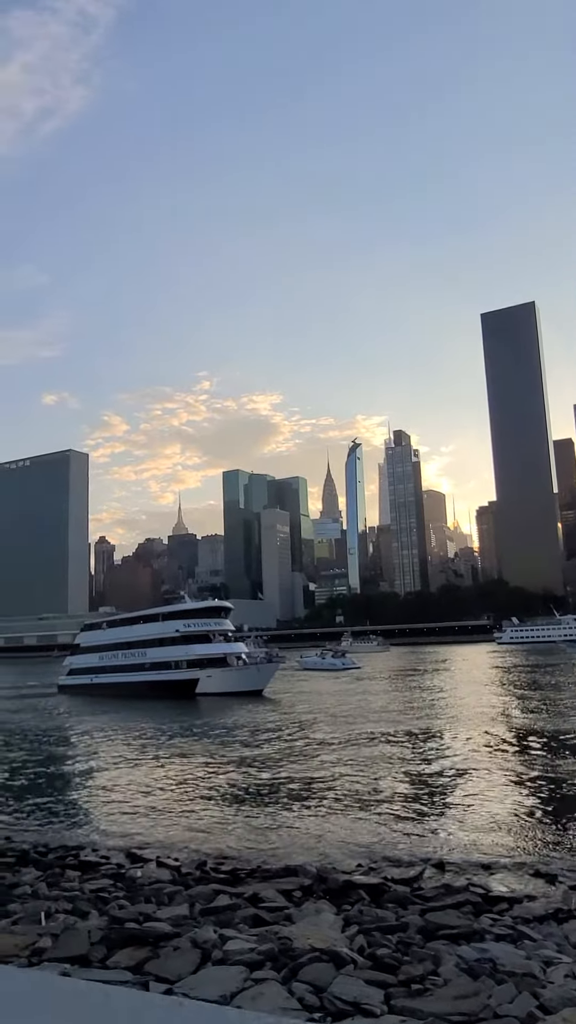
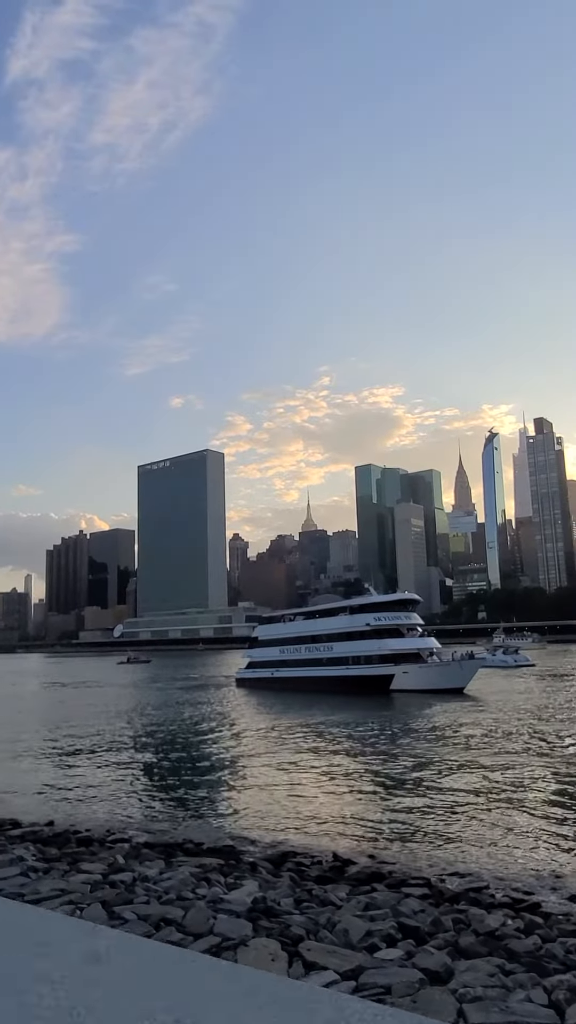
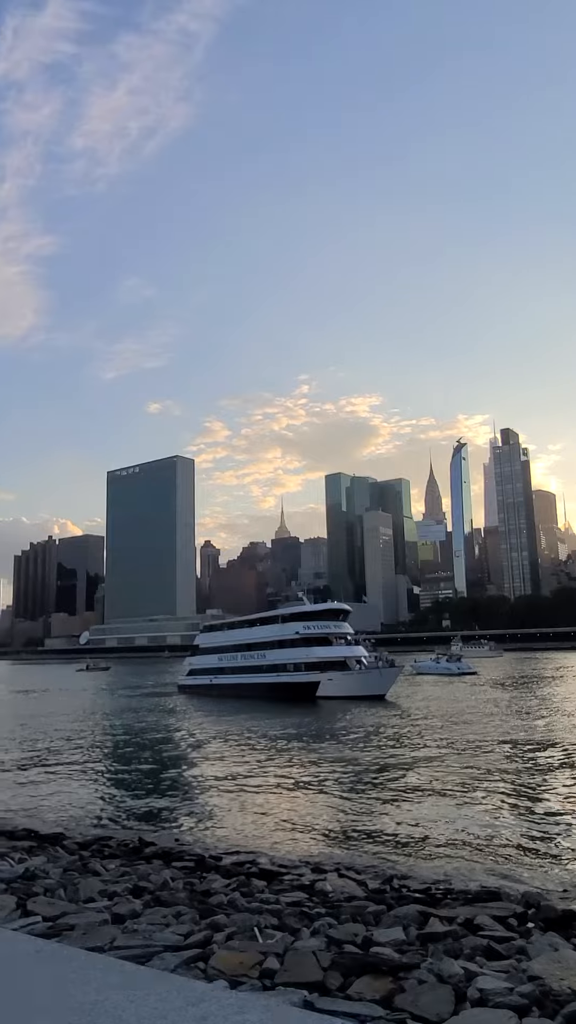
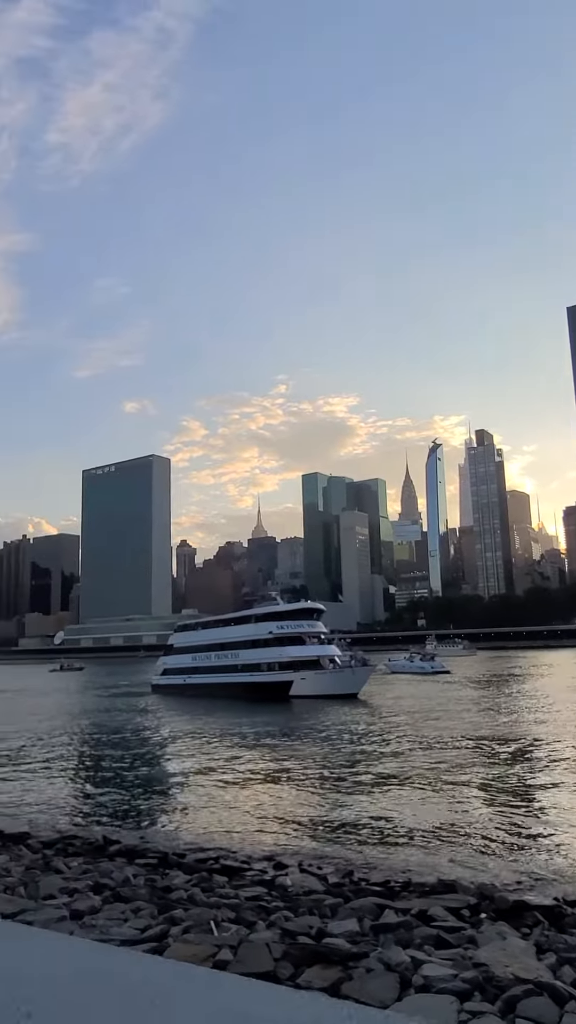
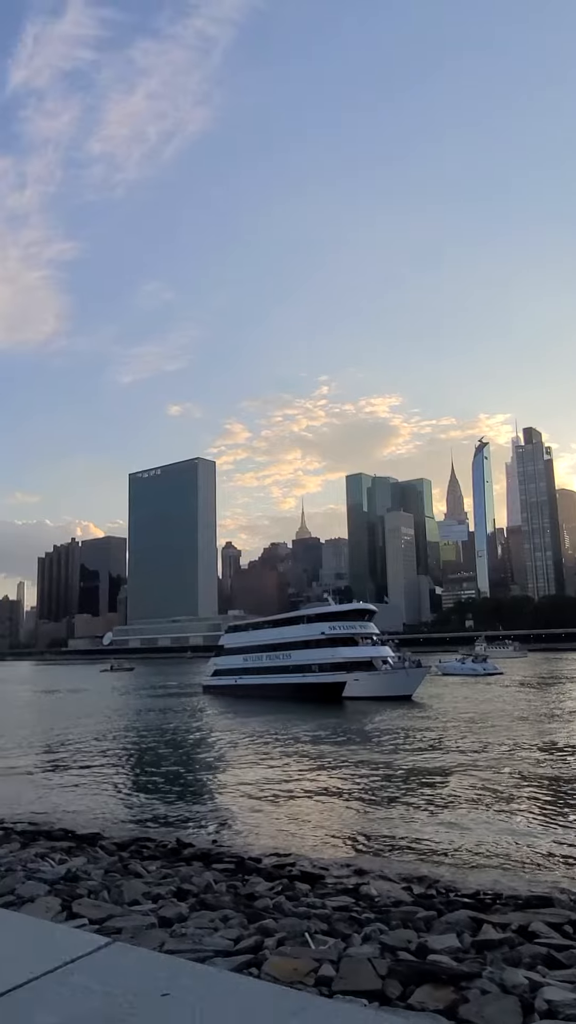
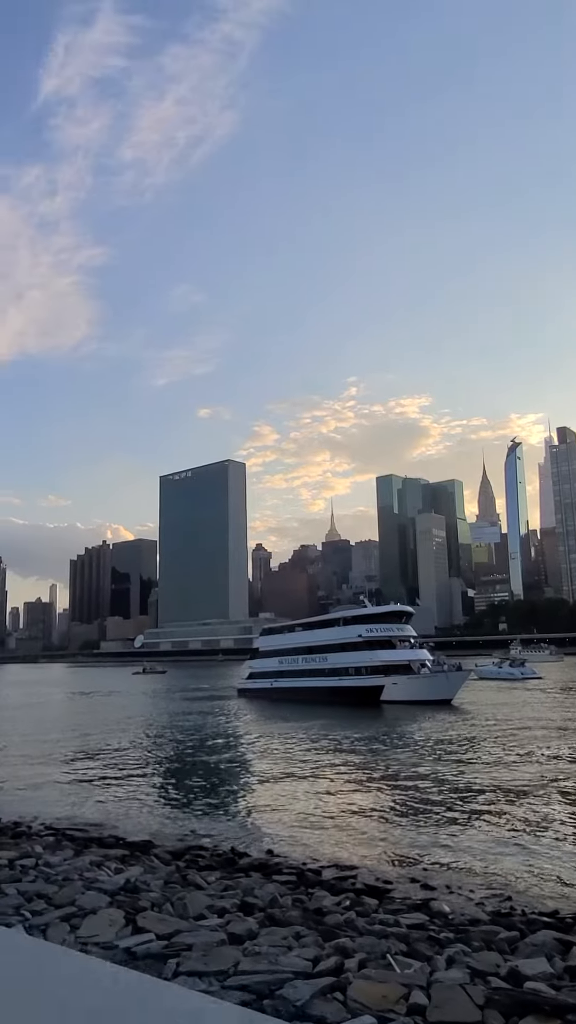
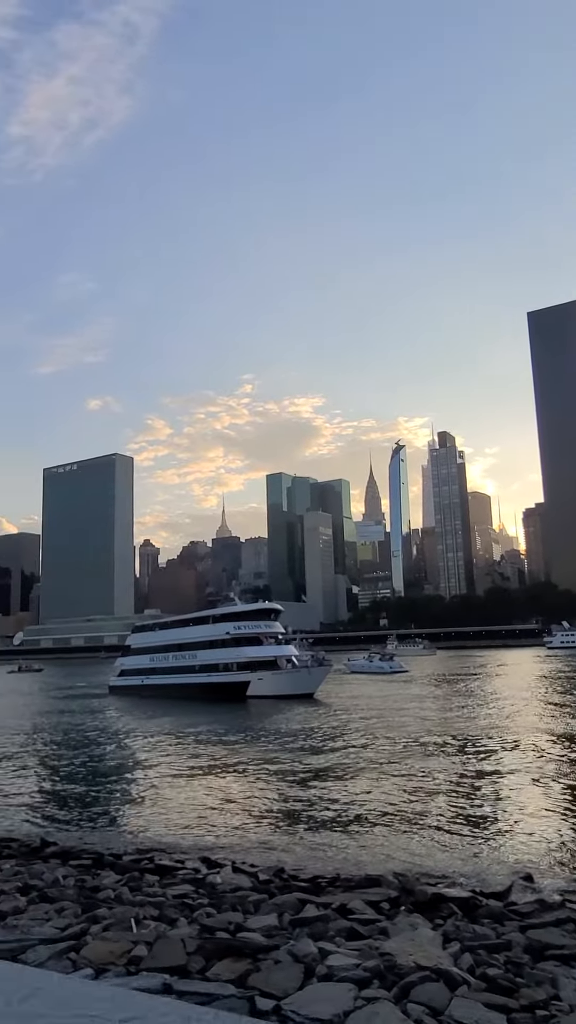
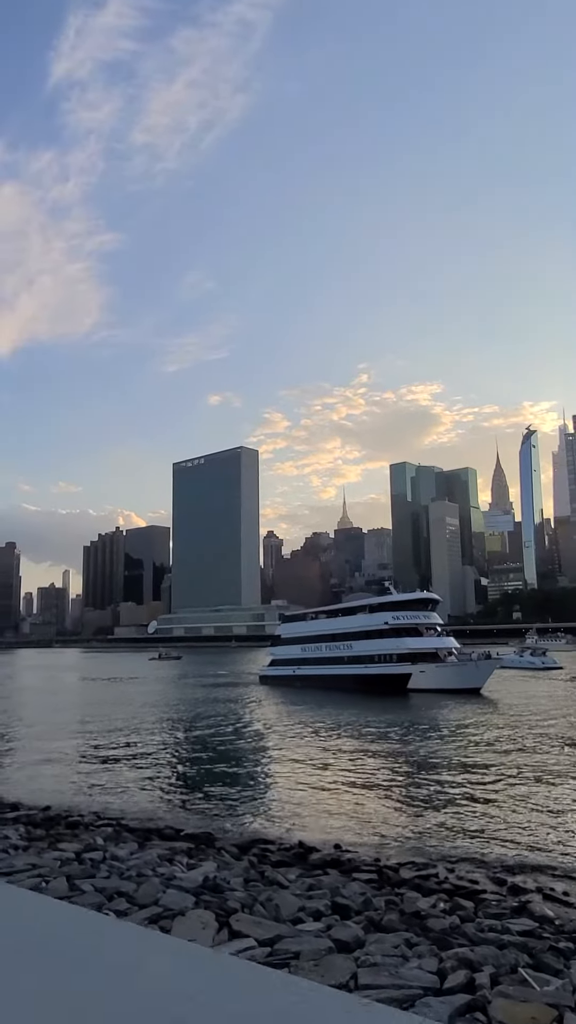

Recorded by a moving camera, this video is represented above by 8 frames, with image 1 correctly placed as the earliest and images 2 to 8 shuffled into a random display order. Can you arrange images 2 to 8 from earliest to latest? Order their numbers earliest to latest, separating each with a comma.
7, 4, 3, 5, 6, 8, 2
